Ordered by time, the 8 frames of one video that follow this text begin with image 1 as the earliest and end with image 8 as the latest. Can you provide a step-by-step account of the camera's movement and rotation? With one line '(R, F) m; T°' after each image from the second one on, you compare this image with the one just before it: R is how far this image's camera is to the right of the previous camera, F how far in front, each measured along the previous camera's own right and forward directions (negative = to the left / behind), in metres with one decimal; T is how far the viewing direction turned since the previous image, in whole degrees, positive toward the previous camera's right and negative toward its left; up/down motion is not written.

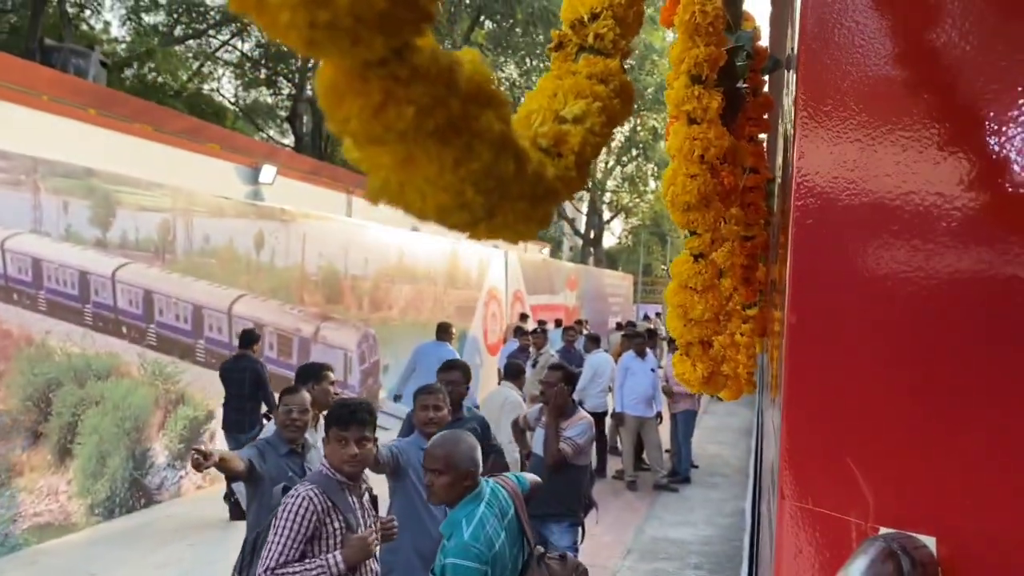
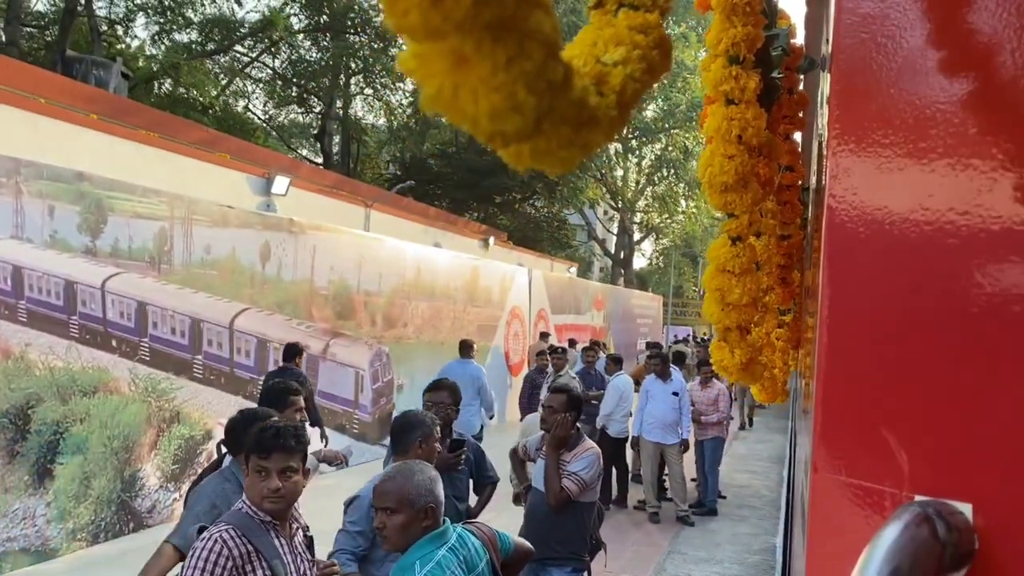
(+0.1, +0.4) m; -2°
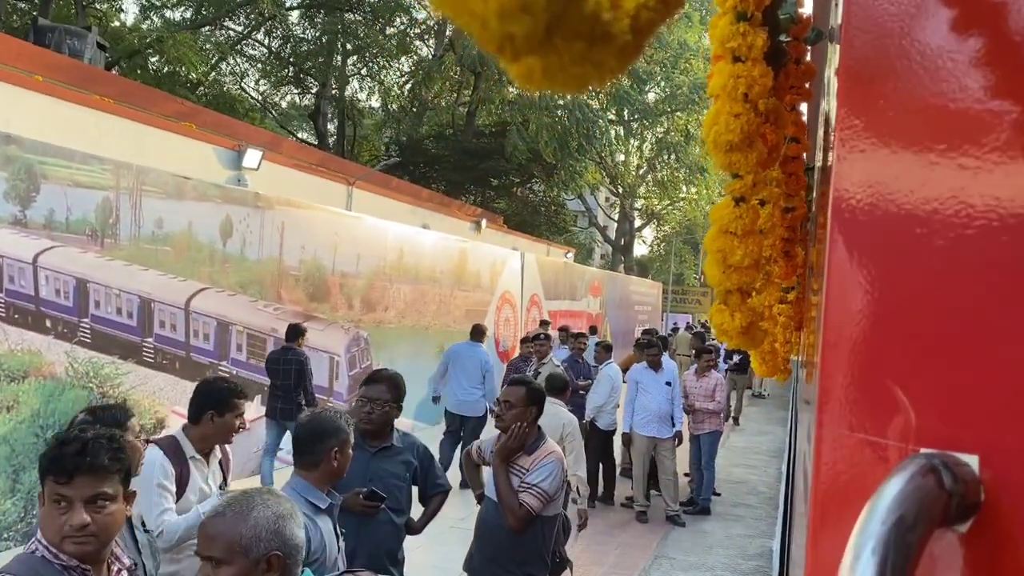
(+0.2, +0.5) m; 0°
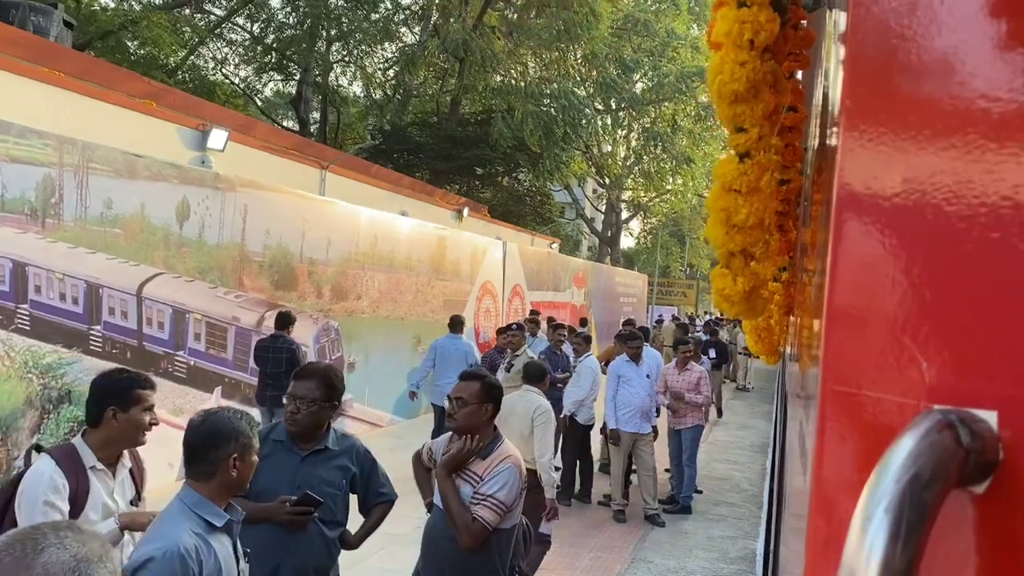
(+0.1, +0.3) m; +1°
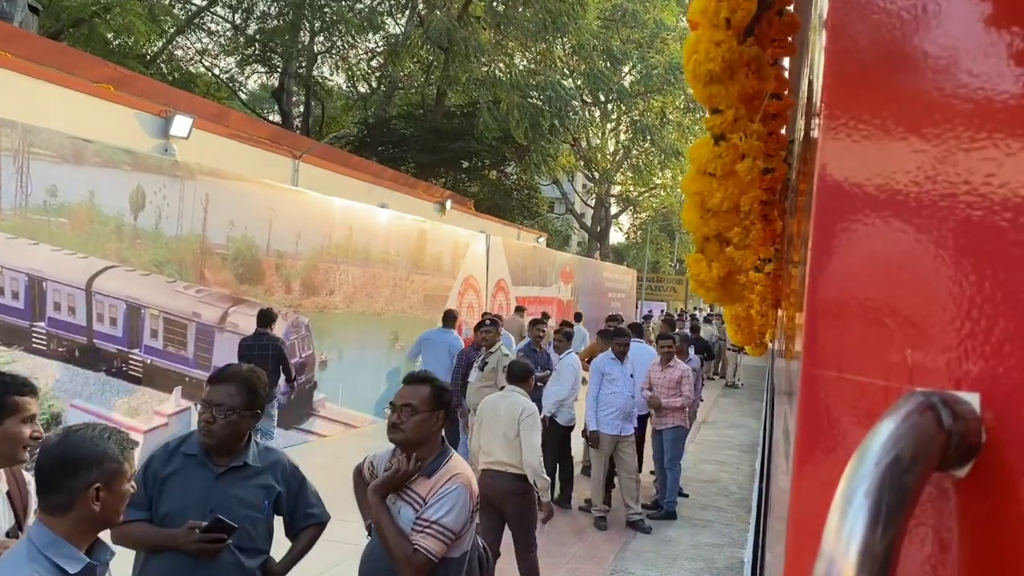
(+0.1, +0.3) m; +1°
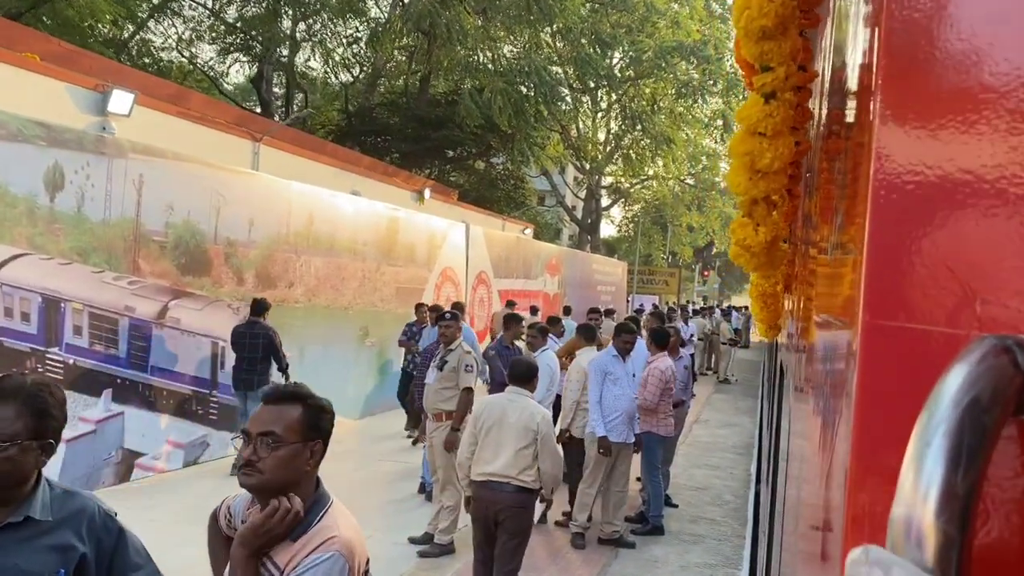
(+0.1, +0.6) m; 0°
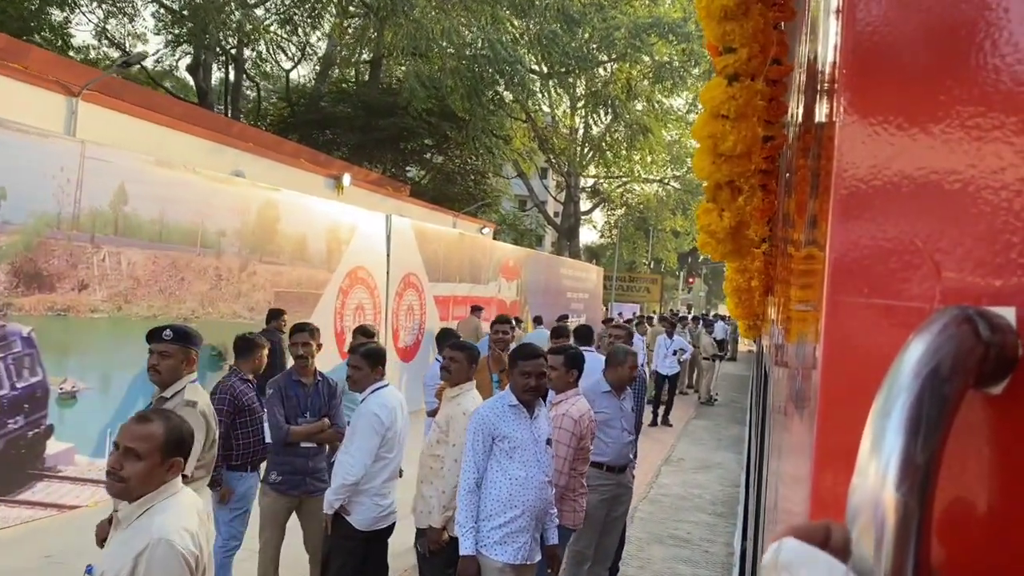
(+0.6, +2.1) m; +1°
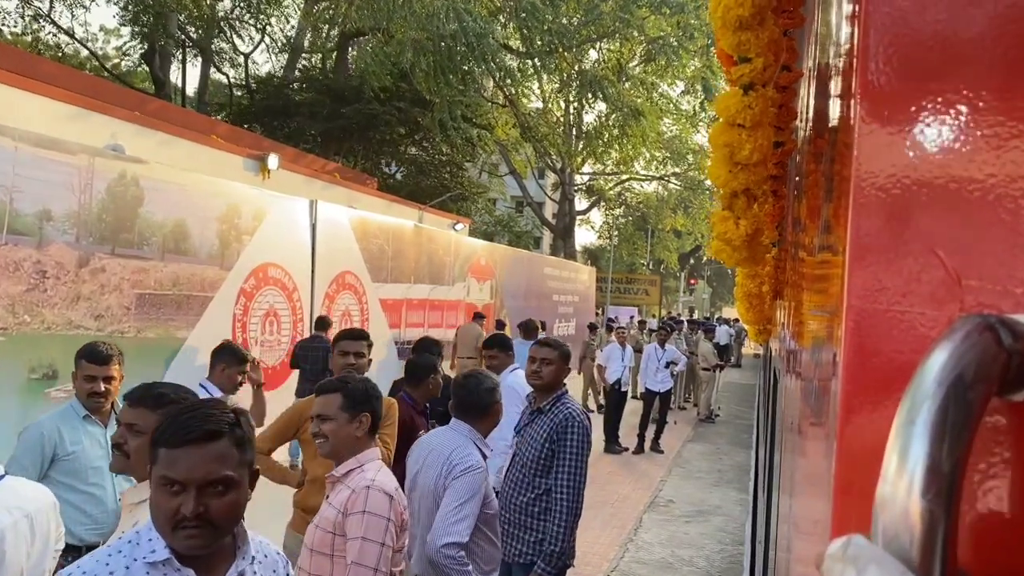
(+0.4, +1.6) m; 0°
